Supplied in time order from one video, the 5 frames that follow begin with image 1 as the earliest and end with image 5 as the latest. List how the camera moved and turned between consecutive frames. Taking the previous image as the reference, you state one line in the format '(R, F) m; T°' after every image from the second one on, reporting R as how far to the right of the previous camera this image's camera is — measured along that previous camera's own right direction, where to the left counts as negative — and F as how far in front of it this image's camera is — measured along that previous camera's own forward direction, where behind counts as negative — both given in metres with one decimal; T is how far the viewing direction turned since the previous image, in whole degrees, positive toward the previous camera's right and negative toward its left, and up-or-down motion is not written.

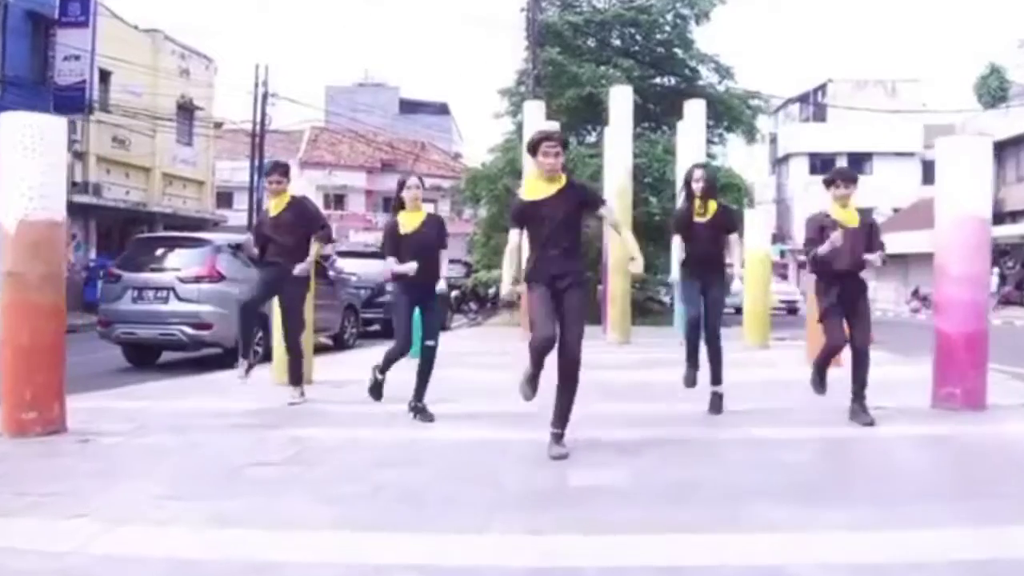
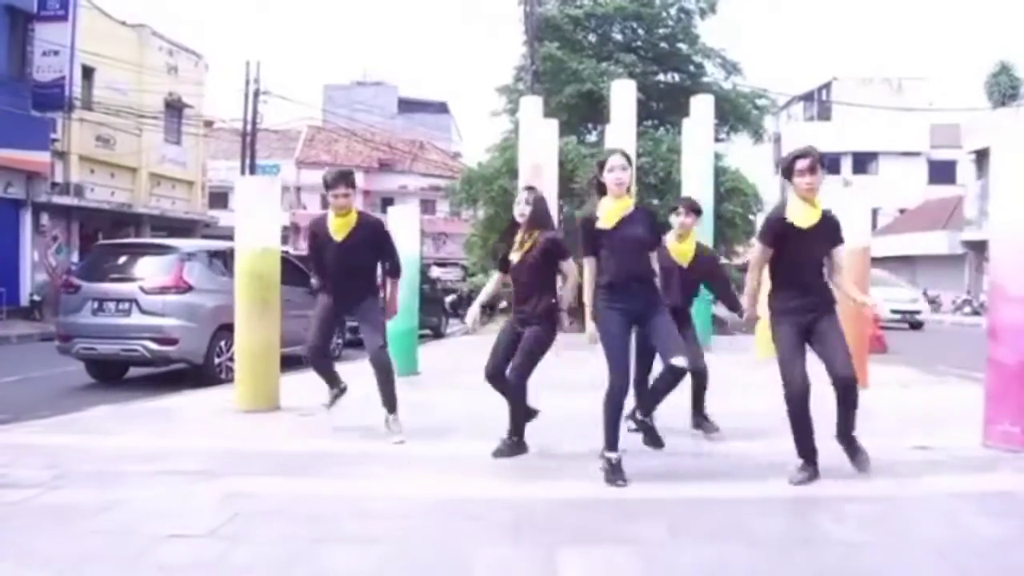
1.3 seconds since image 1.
(+0.1, +1.1) m; 0°
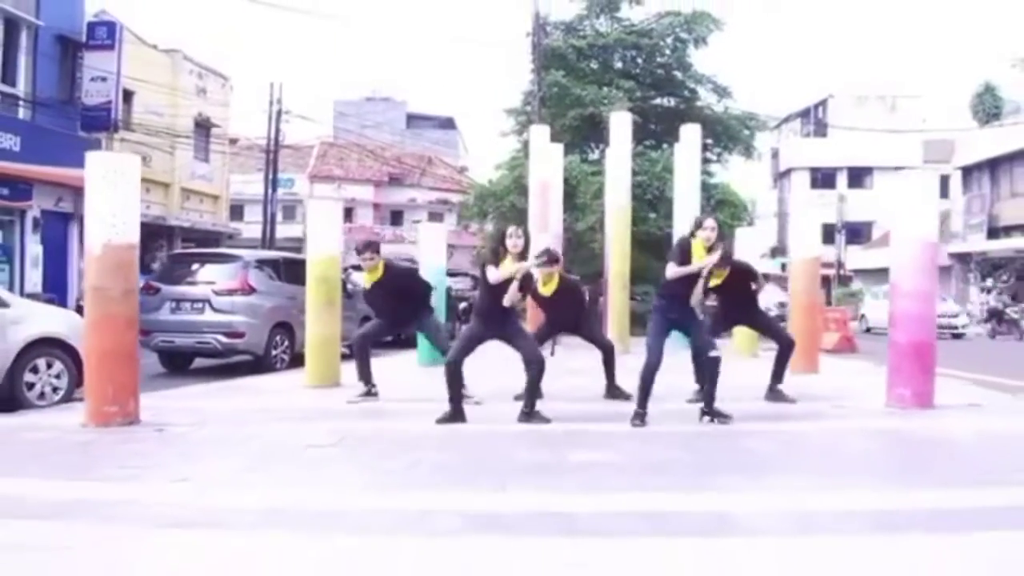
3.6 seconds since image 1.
(-0.1, -2.3) m; 0°
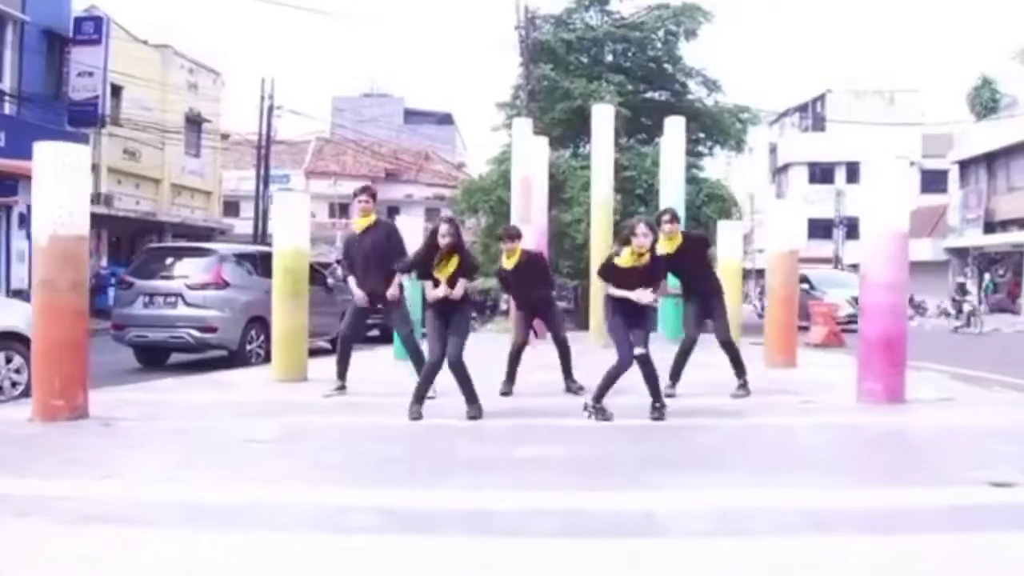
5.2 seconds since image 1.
(+0.3, +0.2) m; 0°
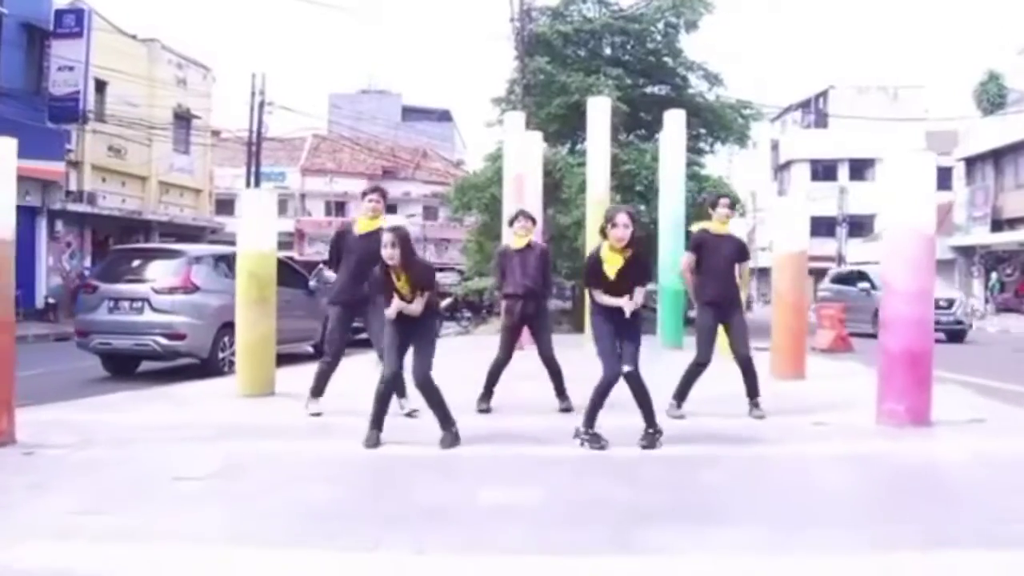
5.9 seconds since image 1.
(+0.2, +0.9) m; 0°
